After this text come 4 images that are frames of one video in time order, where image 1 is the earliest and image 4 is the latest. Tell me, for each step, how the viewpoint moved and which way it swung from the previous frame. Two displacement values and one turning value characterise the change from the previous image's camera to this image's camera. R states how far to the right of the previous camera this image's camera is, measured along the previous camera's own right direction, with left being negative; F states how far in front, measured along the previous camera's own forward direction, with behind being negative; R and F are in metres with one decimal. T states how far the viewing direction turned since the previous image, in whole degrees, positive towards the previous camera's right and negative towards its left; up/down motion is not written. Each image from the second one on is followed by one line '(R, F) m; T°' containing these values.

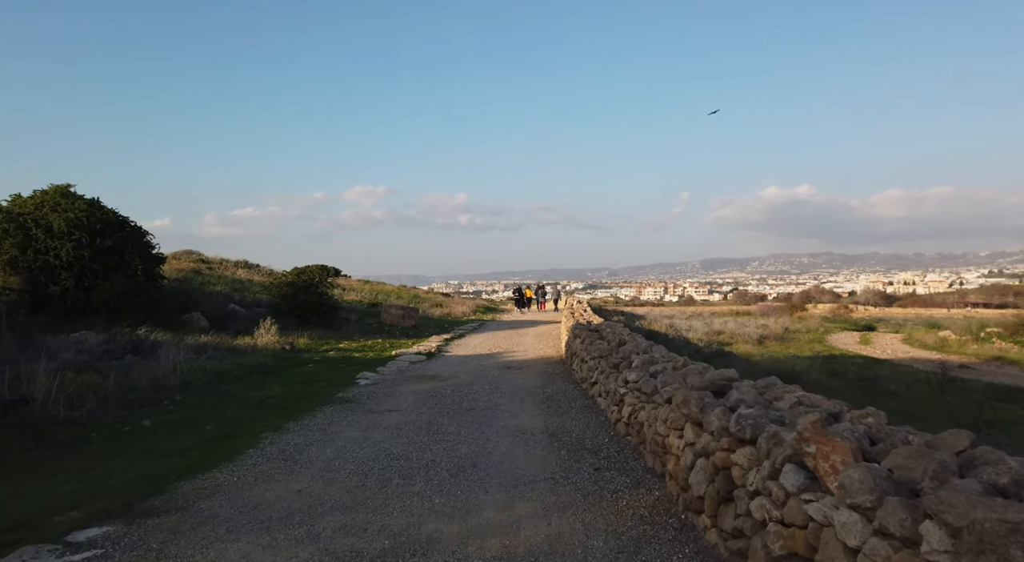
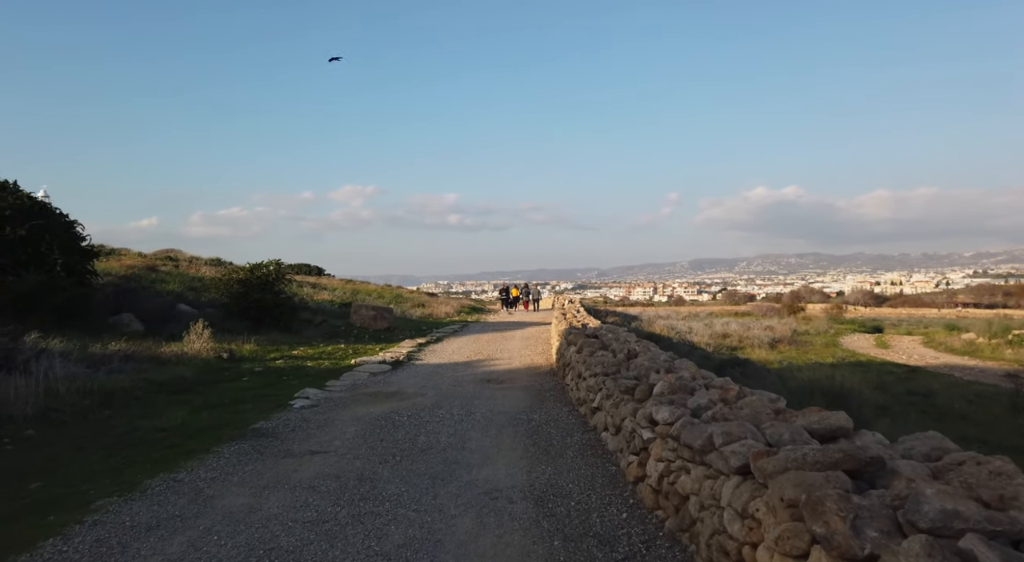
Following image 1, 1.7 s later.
(+0.2, +2.6) m; +1°
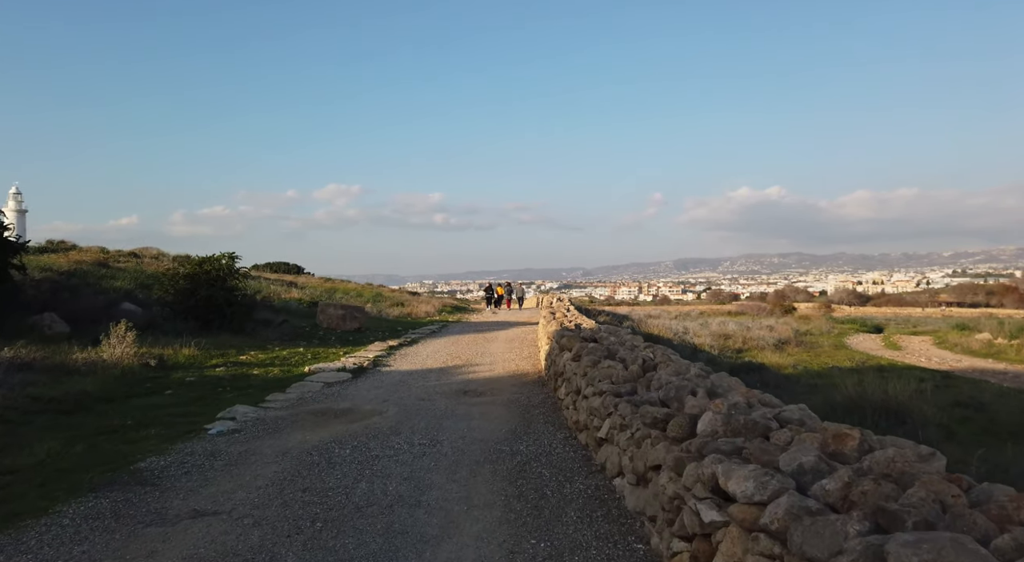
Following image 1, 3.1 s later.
(+0.1, +2.0) m; +1°
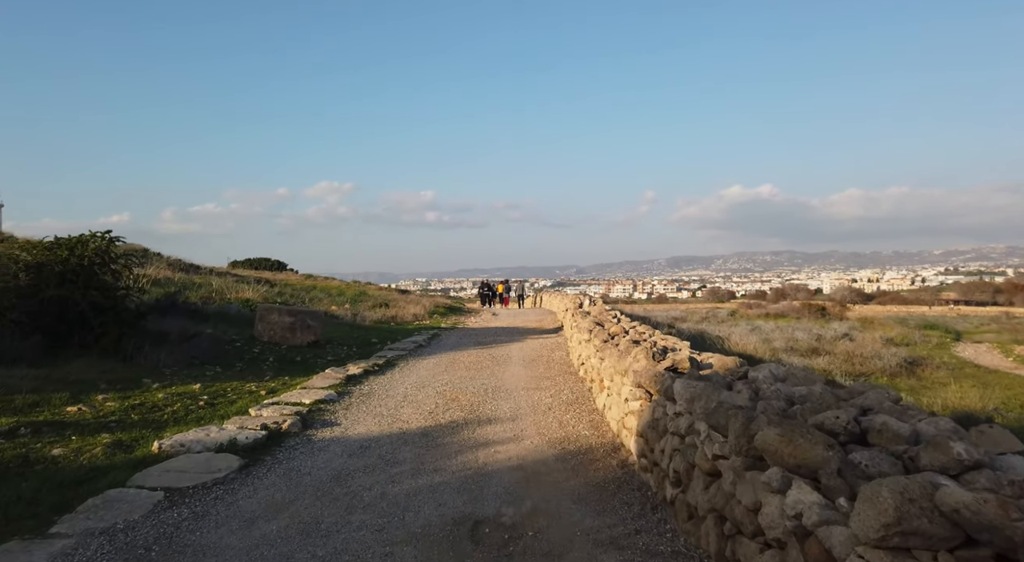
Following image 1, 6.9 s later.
(-0.6, +6.1) m; +1°
